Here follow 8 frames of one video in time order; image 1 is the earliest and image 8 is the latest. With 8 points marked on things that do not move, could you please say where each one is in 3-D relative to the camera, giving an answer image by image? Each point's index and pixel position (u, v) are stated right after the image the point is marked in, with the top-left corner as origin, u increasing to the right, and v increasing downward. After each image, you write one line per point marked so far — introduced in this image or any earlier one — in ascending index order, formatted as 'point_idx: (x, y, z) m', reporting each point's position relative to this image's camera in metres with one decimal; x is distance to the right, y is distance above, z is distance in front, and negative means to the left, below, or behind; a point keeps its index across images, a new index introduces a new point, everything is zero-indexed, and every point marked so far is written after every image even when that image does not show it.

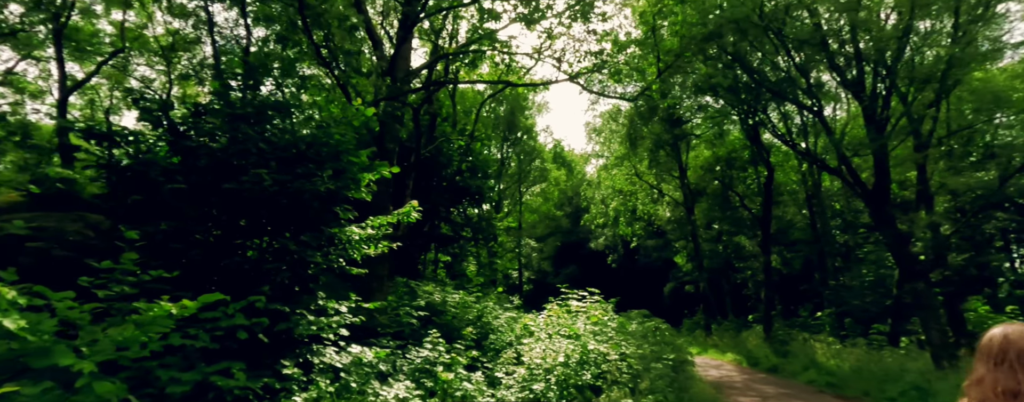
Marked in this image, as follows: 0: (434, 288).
0: (-1.6, -1.8, +12.3) m
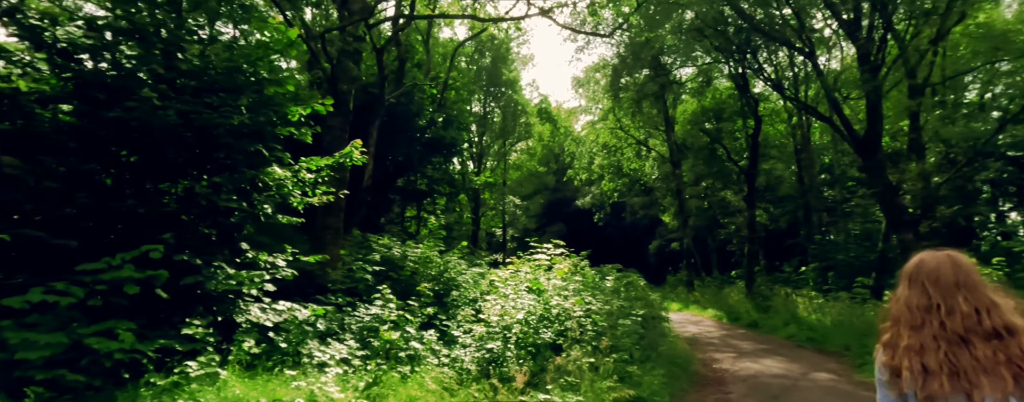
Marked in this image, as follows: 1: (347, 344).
0: (-2.2, -0.8, +11.5) m
1: (-2.1, -1.9, +7.5) m
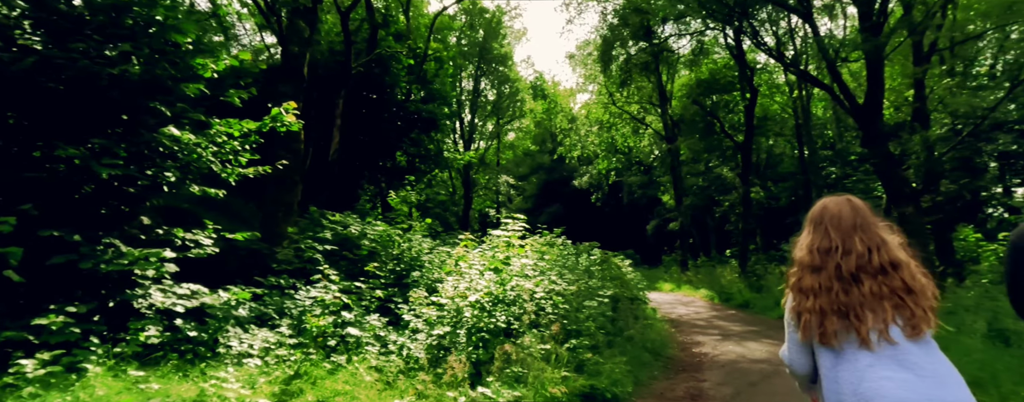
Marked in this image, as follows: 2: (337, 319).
0: (-2.8, -0.3, +10.7) m
1: (-2.7, -1.5, +6.6) m
2: (-2.1, -1.5, +7.2) m
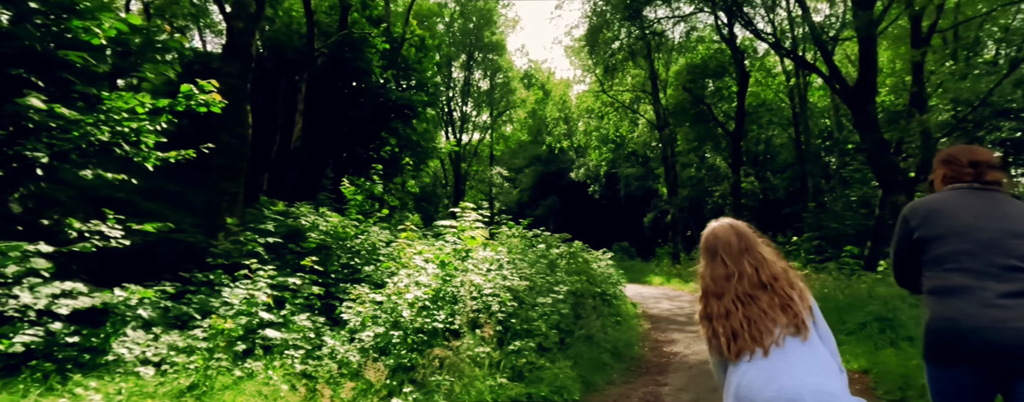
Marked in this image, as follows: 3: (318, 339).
0: (-3.4, -0.1, +10.0) m
1: (-3.3, -1.4, +6.0) m
2: (-2.7, -1.3, +6.5) m
3: (-2.2, -1.5, +6.5) m
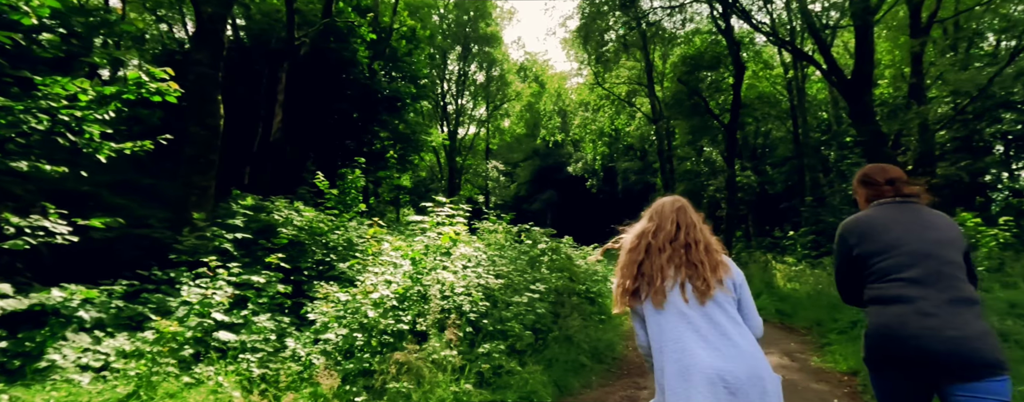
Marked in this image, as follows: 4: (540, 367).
0: (-3.7, 0.0, +9.6) m
1: (-3.6, -1.3, +5.6) m
2: (-3.0, -1.3, +6.2) m
3: (-2.5, -1.5, +6.2) m
4: (+0.3, -1.7, +6.1) m
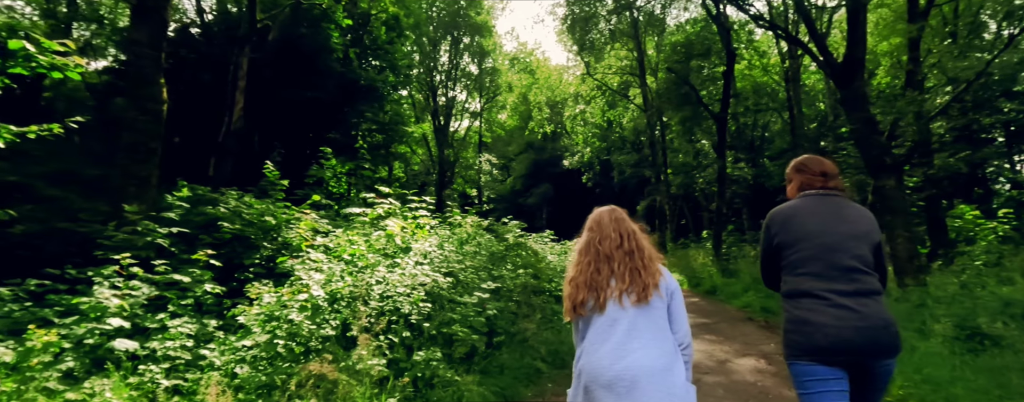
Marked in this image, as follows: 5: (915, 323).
0: (-4.3, +0.1, +9.0) m
1: (-4.2, -1.2, +5.0) m
2: (-3.6, -1.2, +5.6) m
3: (-3.0, -1.4, +5.6) m
4: (-0.3, -1.6, +5.5) m
5: (+4.8, -1.5, +7.0) m
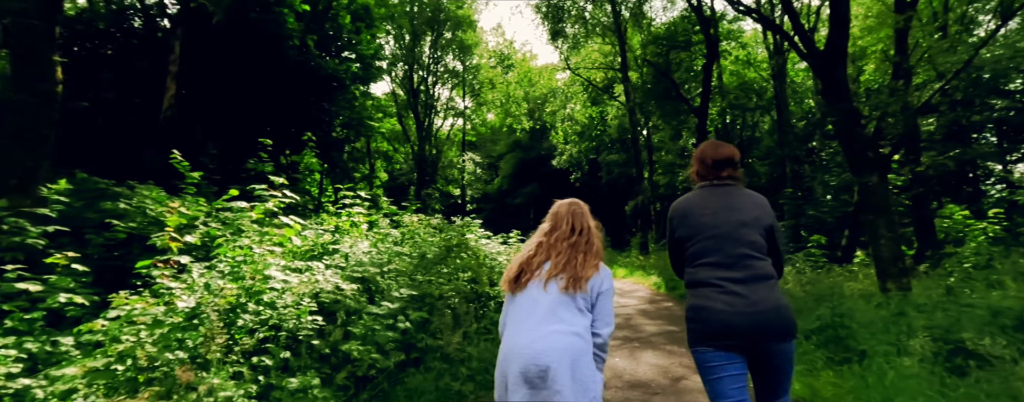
0: (-5.1, +0.2, +8.1) m
1: (-5.0, -1.2, +4.1) m
2: (-4.4, -1.1, +4.6) m
3: (-3.8, -1.3, +4.7) m
4: (-1.1, -1.6, +4.6) m
5: (+4.0, -1.4, +6.2) m
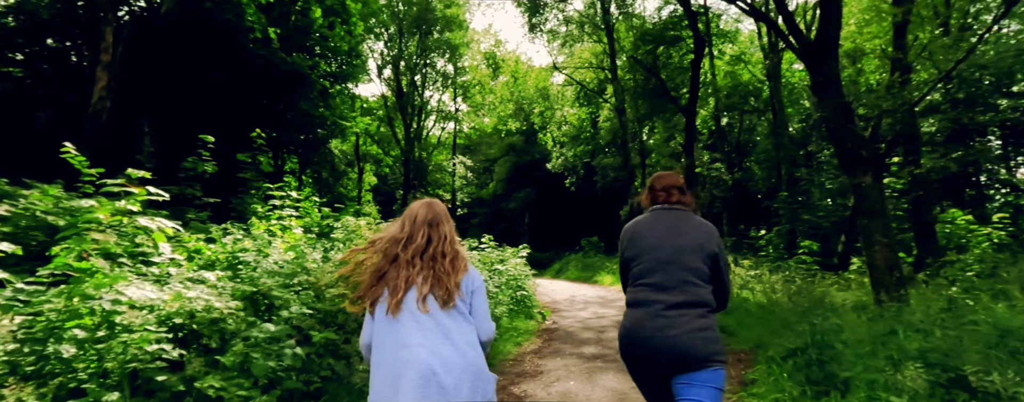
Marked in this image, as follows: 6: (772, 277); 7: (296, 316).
0: (-5.8, +0.1, +7.2) m
1: (-5.7, -1.1, +3.2) m
2: (-5.1, -1.1, +3.7) m
3: (-4.5, -1.3, +3.8) m
4: (-1.8, -1.6, +3.7) m
5: (+3.3, -1.4, +5.2) m
6: (+5.5, -1.5, +12.0) m
7: (-1.8, -1.0, +5.0) m
